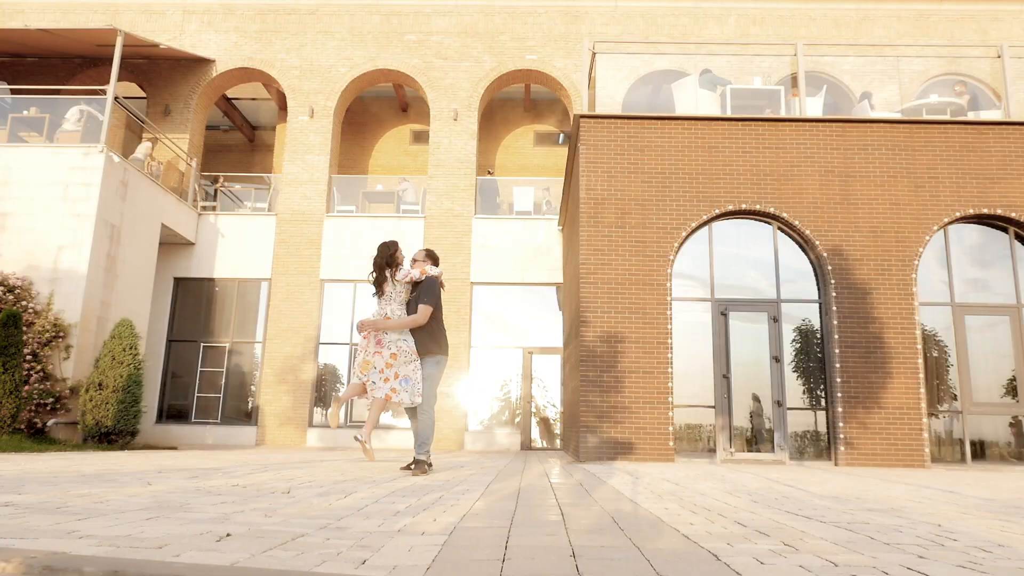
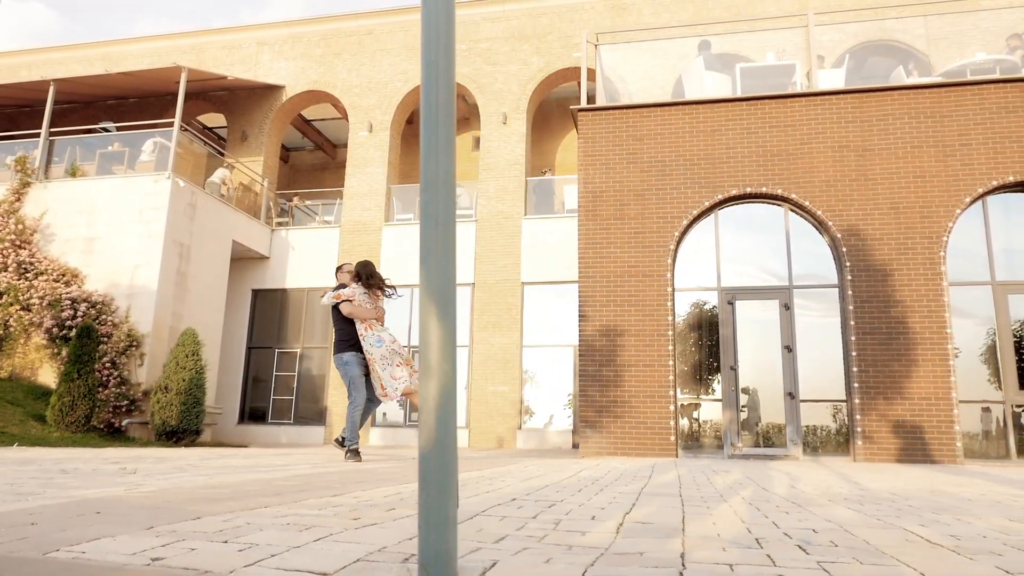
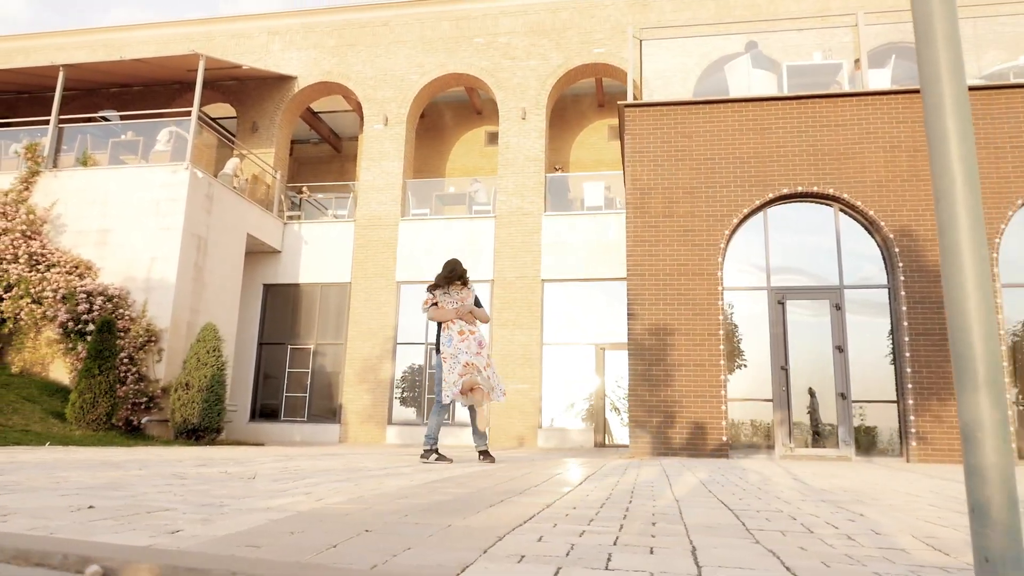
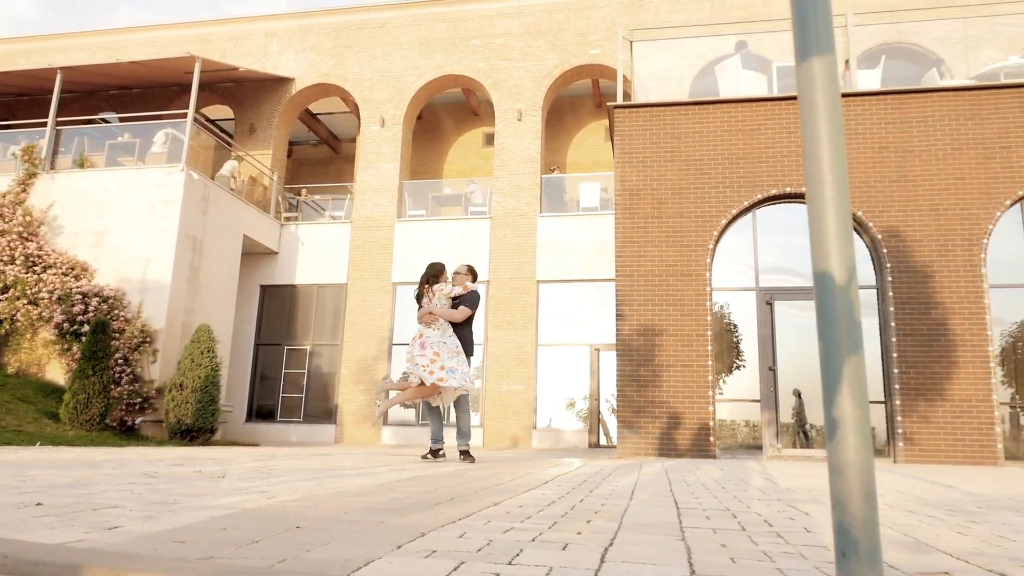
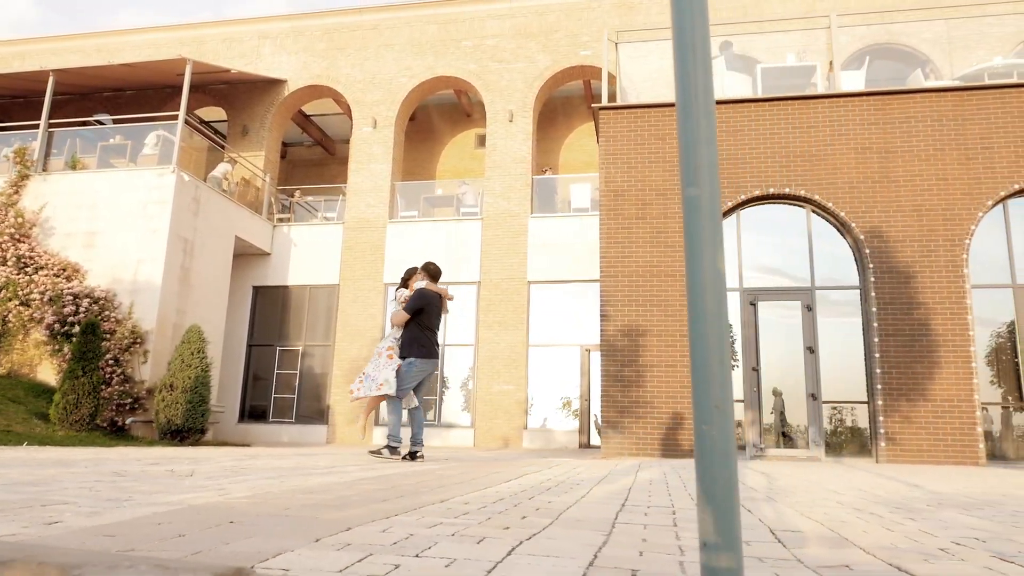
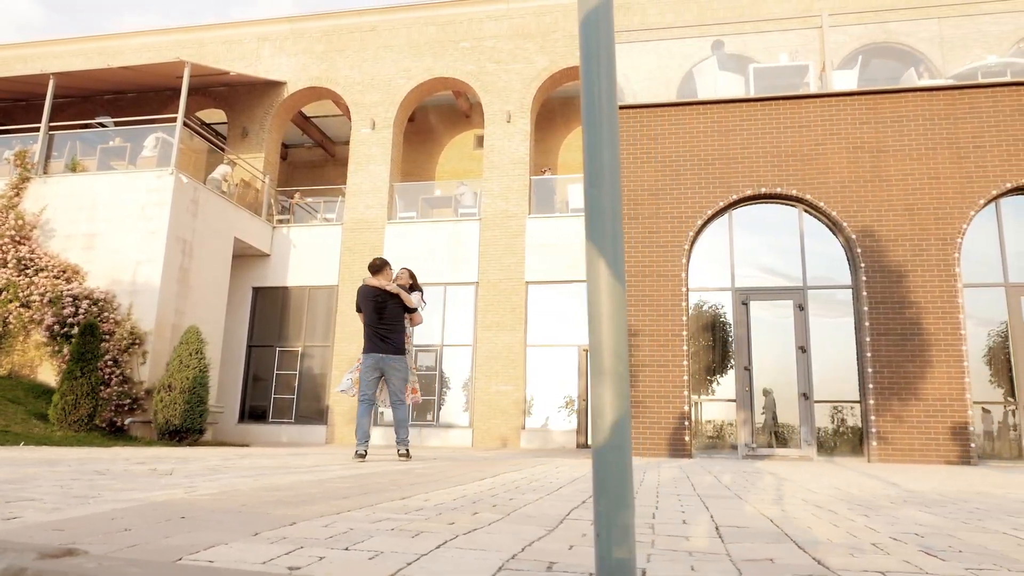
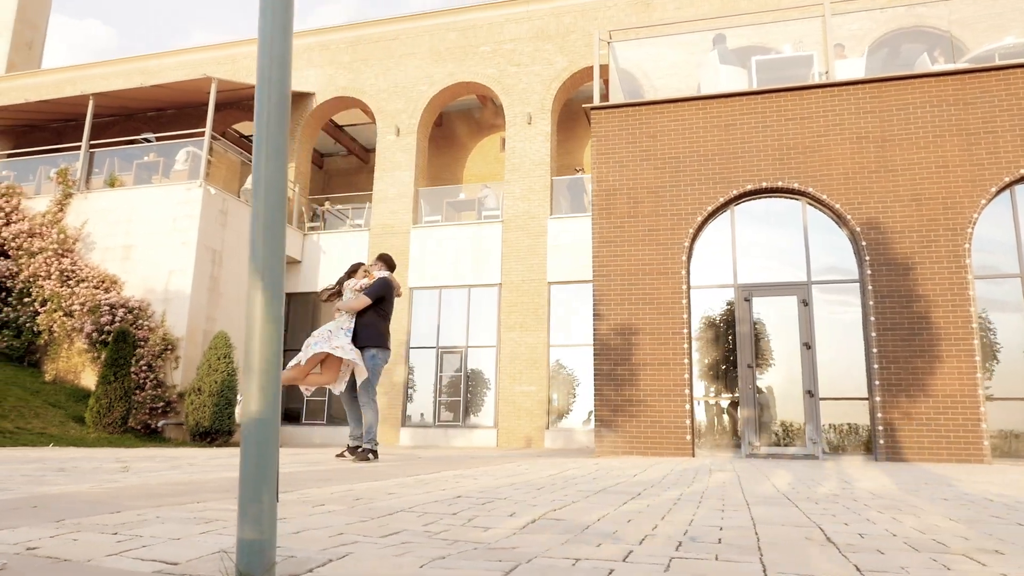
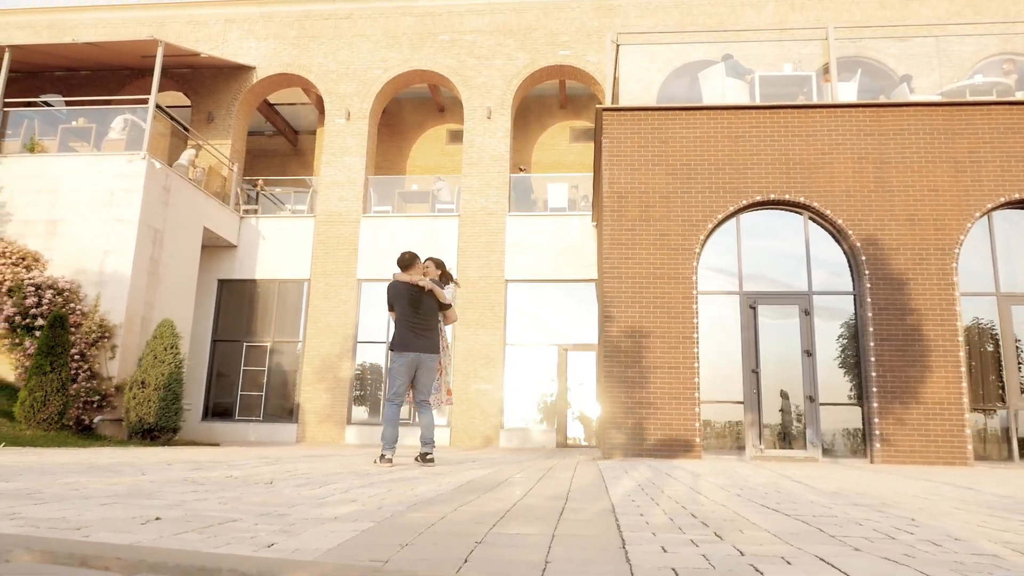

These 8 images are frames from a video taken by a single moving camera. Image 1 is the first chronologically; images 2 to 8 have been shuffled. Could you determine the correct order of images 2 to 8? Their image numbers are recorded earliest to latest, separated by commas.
8, 3, 4, 5, 6, 2, 7
